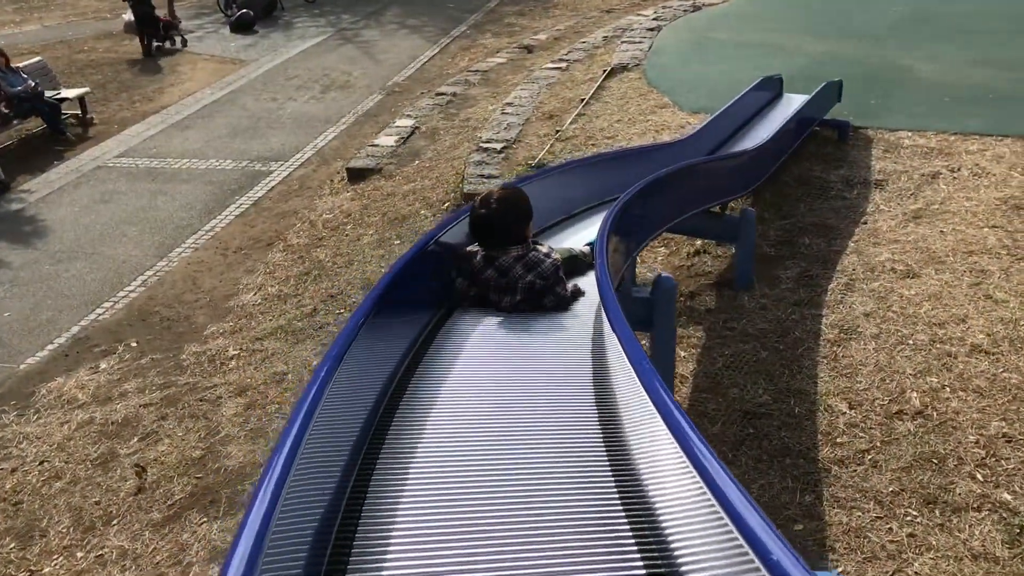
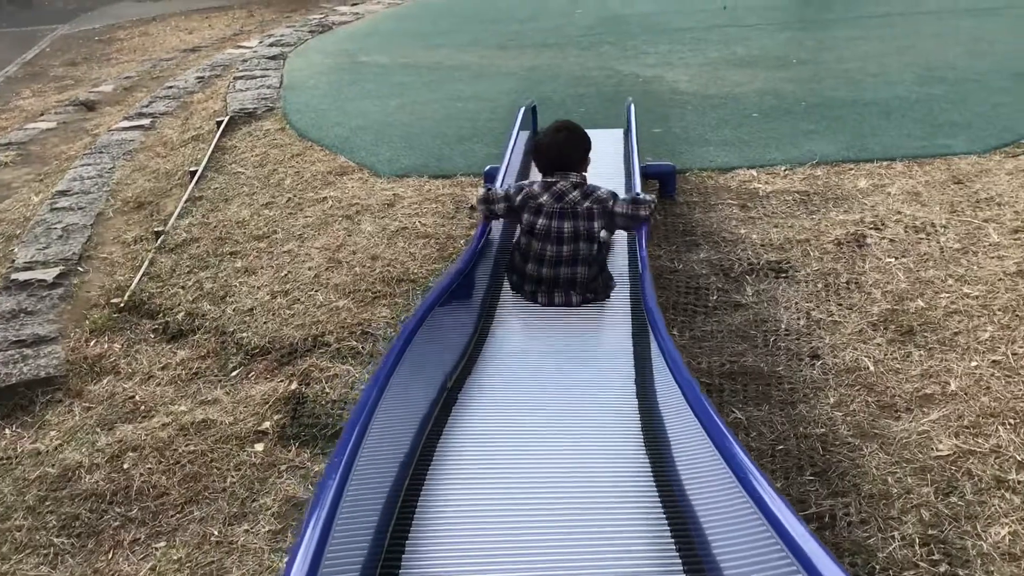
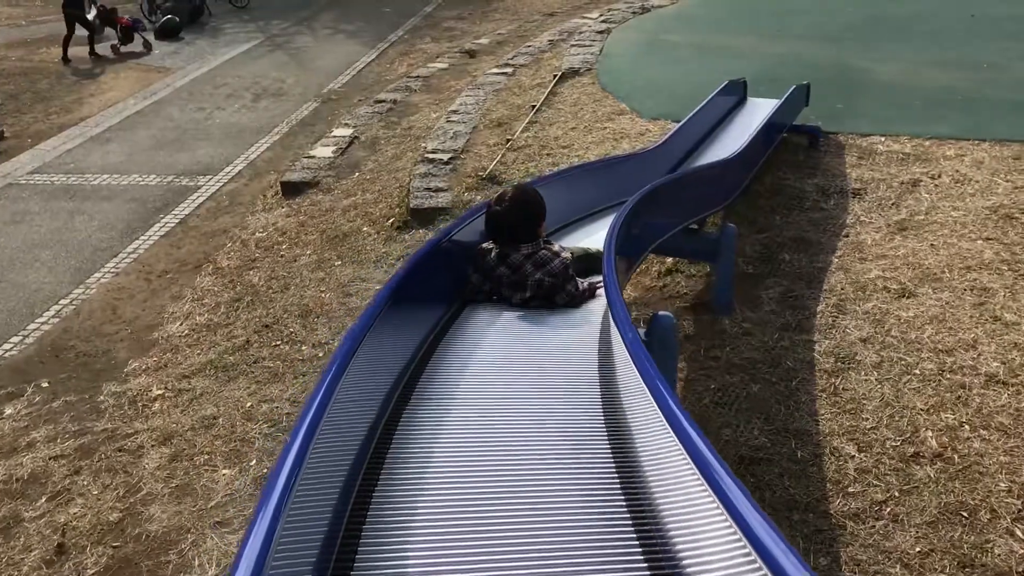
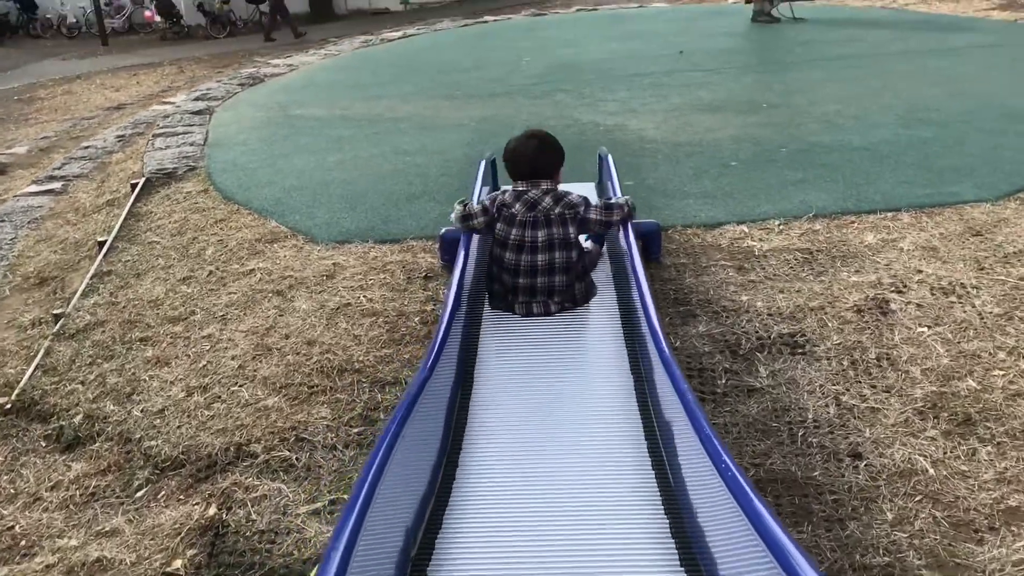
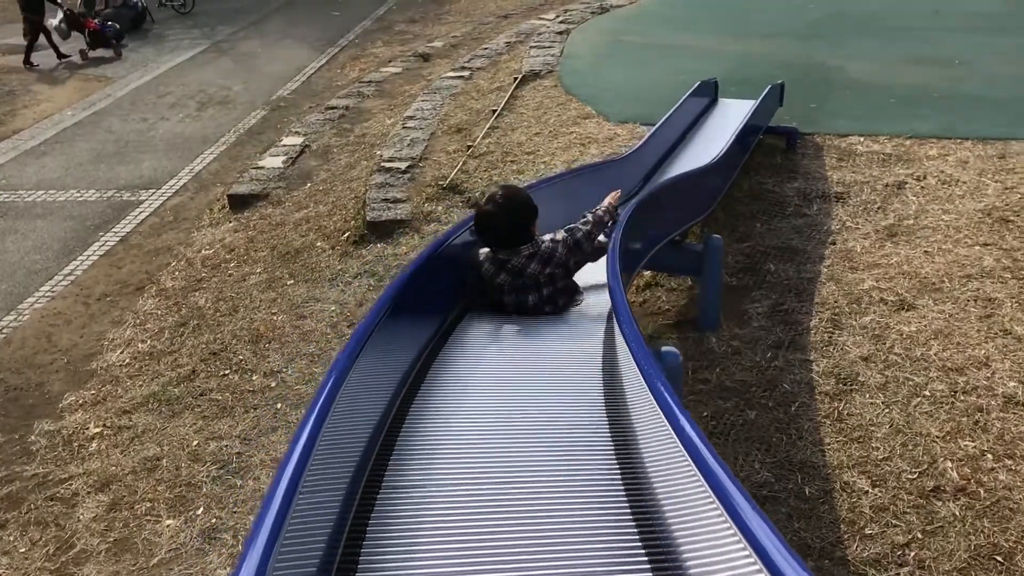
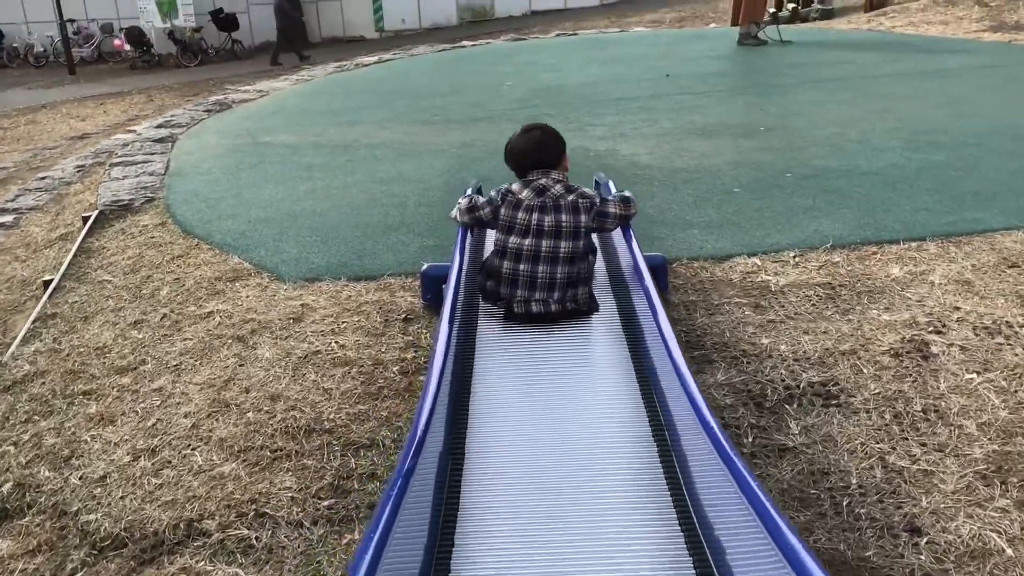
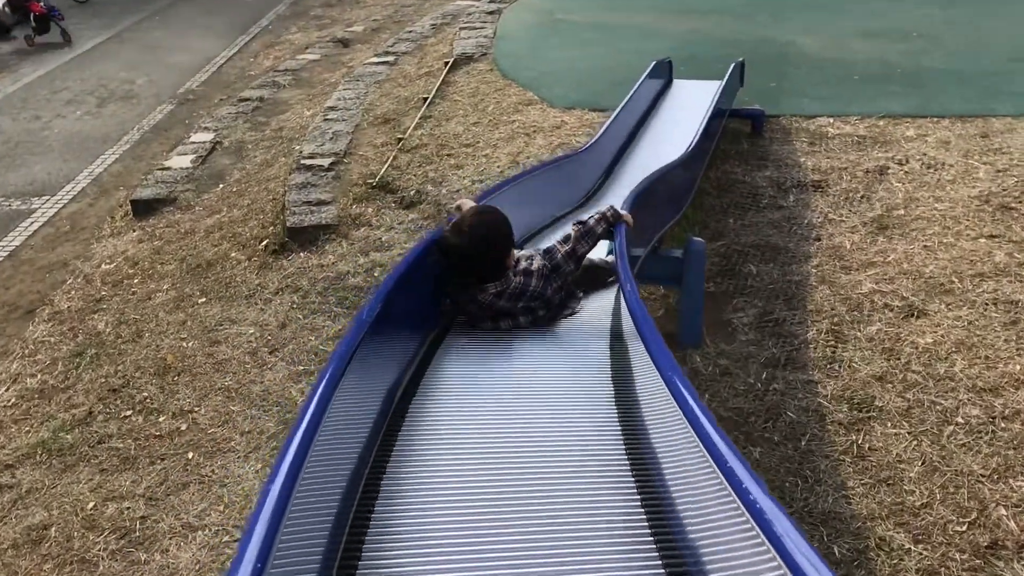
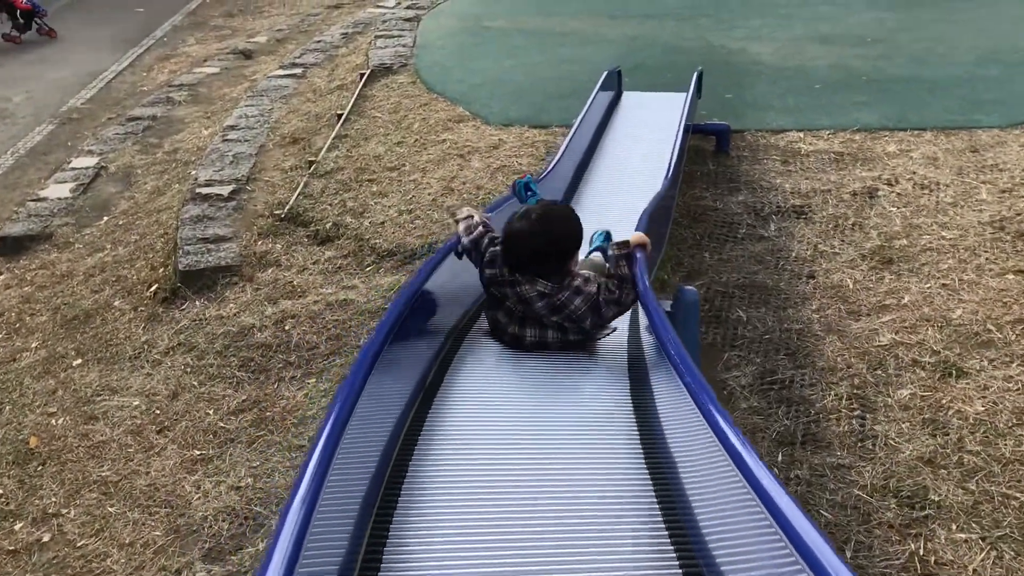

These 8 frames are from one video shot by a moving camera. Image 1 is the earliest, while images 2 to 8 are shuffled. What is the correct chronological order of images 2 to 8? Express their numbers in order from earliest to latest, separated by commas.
3, 5, 7, 8, 2, 4, 6
